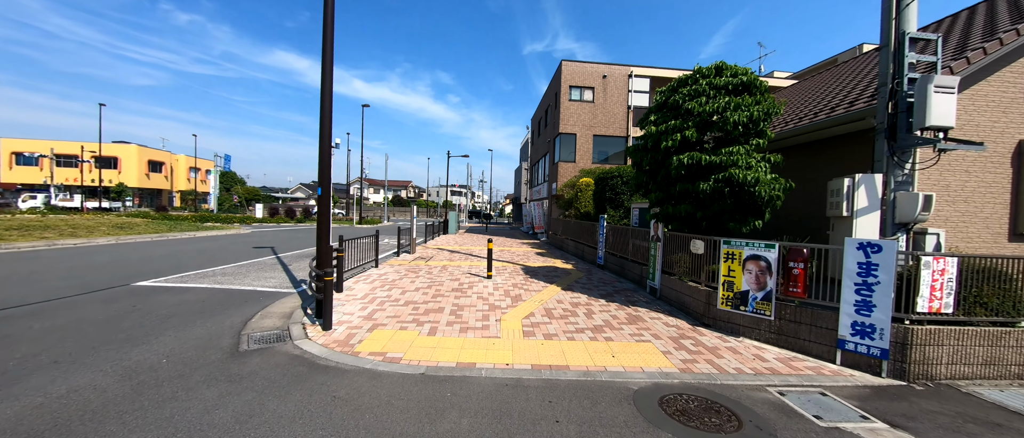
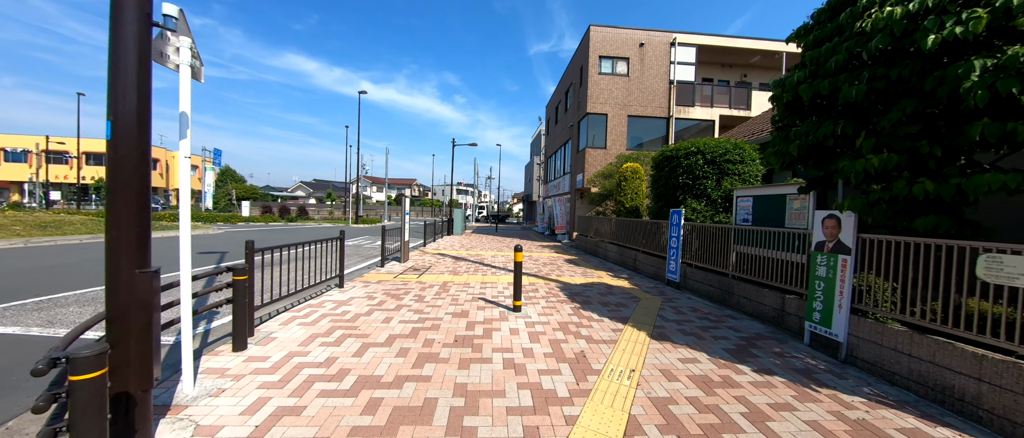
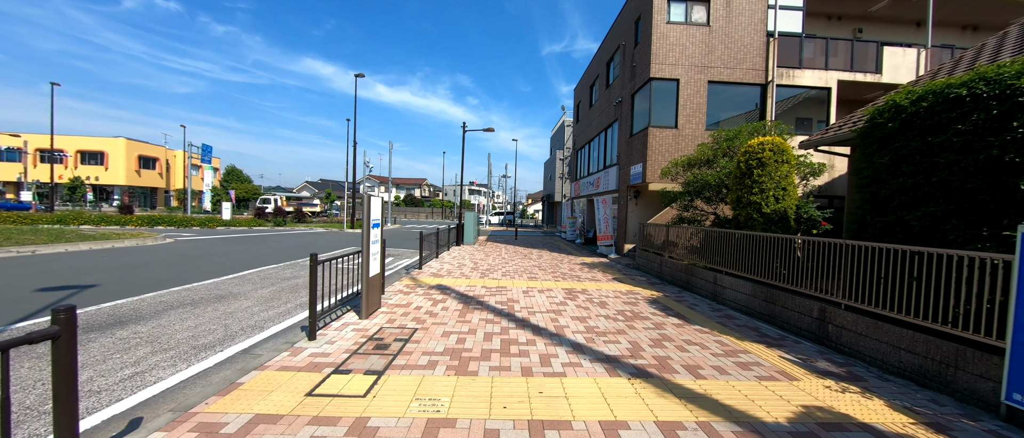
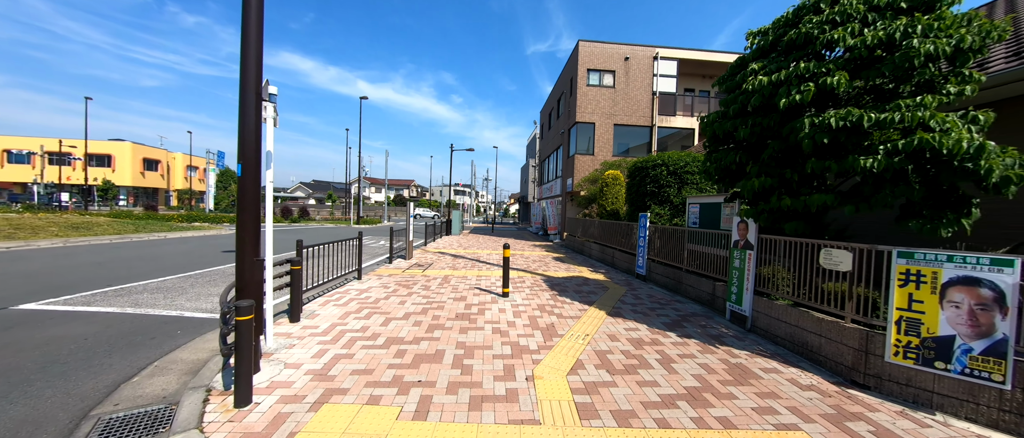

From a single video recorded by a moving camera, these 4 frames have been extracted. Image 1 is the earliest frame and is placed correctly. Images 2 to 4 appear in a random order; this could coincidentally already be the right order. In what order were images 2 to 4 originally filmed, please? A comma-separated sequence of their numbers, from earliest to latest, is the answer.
4, 2, 3
